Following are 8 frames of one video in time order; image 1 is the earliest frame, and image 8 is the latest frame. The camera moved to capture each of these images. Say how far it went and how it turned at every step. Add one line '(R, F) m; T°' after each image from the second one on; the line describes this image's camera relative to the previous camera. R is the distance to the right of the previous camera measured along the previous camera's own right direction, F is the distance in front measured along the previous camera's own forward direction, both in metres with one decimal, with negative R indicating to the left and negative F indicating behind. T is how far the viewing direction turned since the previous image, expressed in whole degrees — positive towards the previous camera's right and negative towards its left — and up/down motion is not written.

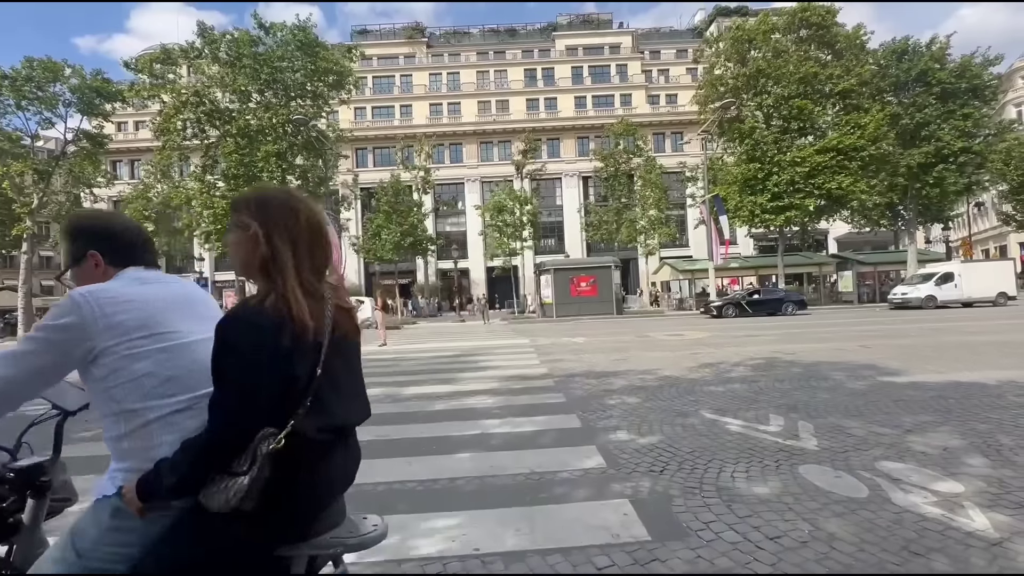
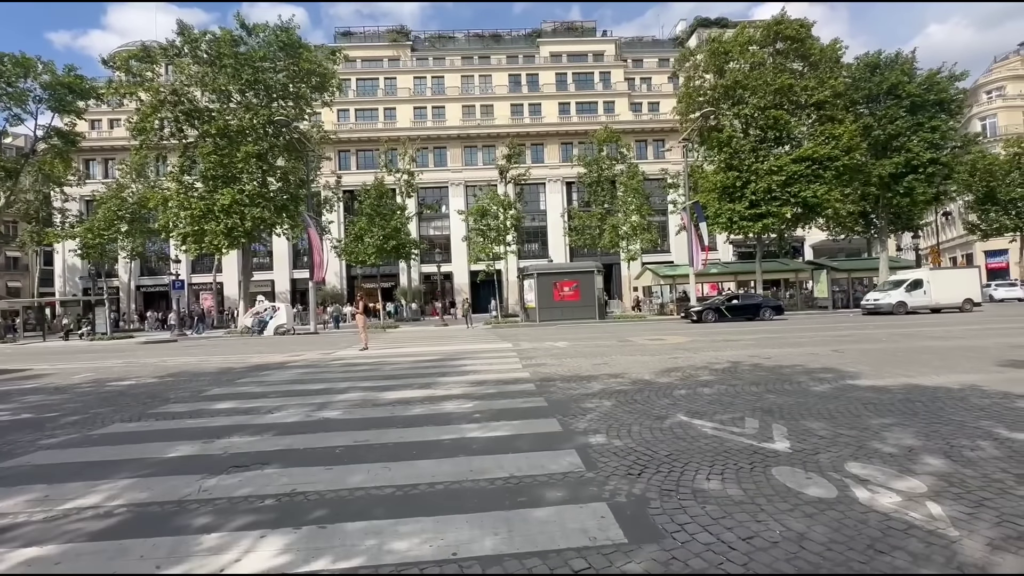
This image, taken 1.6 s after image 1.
(0.0, 0.0) m; +2°
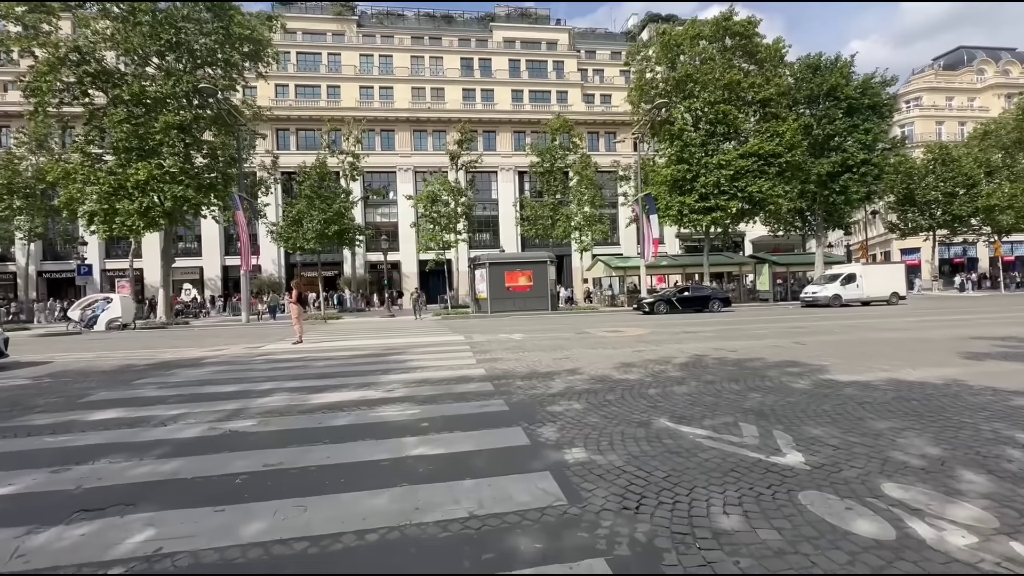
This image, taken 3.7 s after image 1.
(-0.1, +1.0) m; +6°
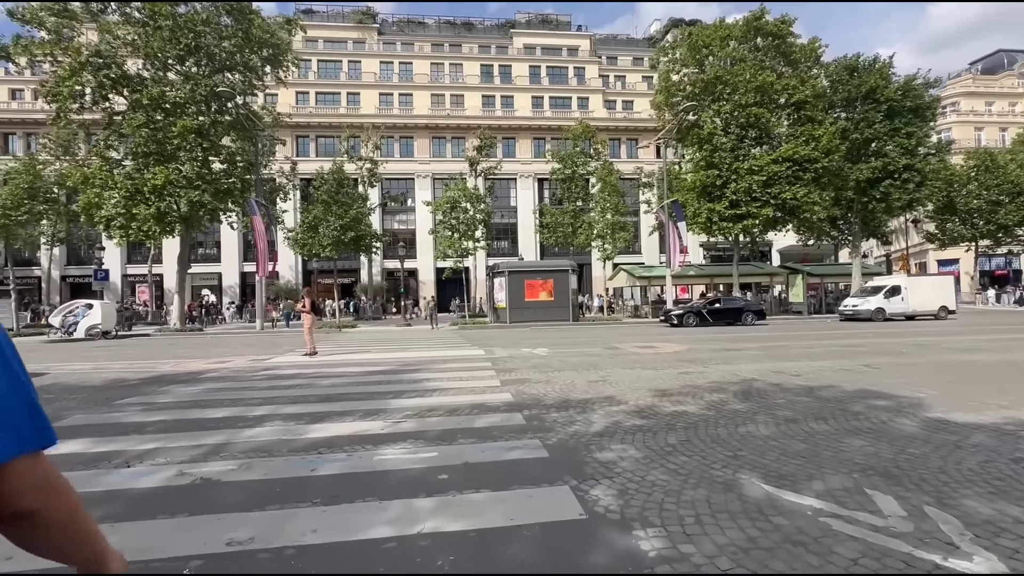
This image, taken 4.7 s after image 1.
(-0.2, +1.1) m; -2°
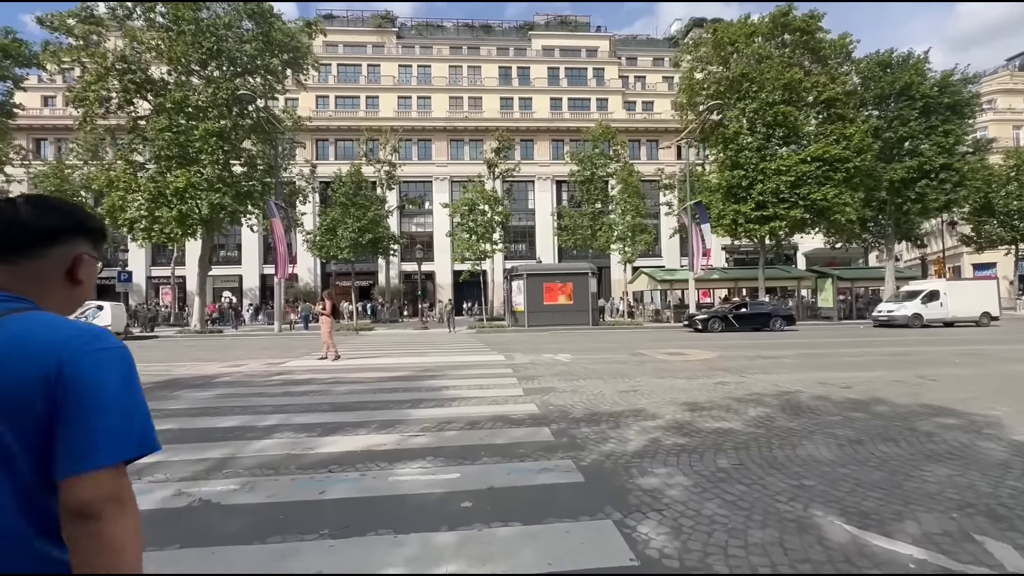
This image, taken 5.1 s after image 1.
(-0.1, +0.5) m; -2°
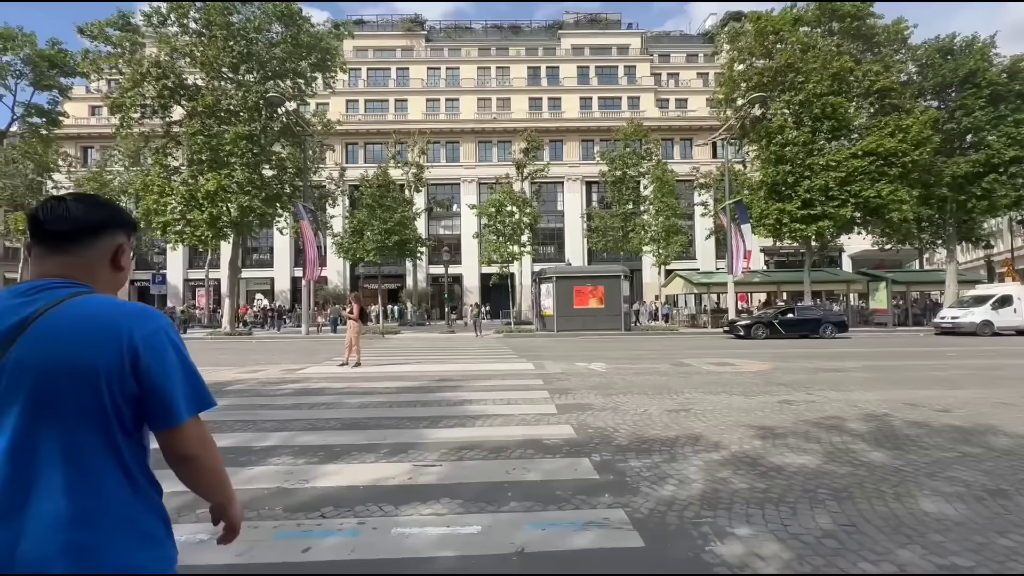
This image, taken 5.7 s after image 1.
(-0.1, +0.9) m; -3°
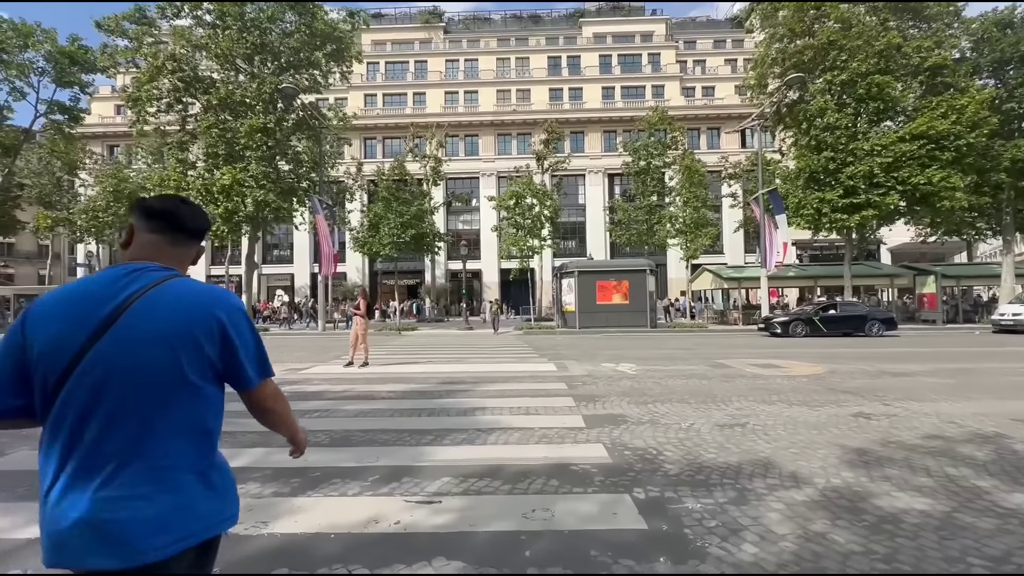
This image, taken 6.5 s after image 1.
(0.0, +1.0) m; -2°
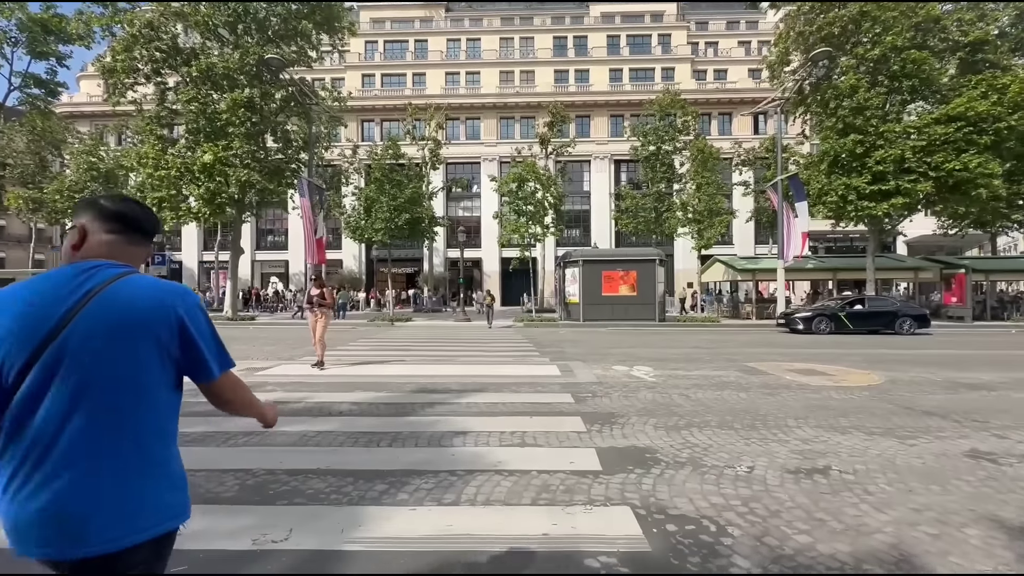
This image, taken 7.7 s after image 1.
(+0.1, +1.6) m; 0°
